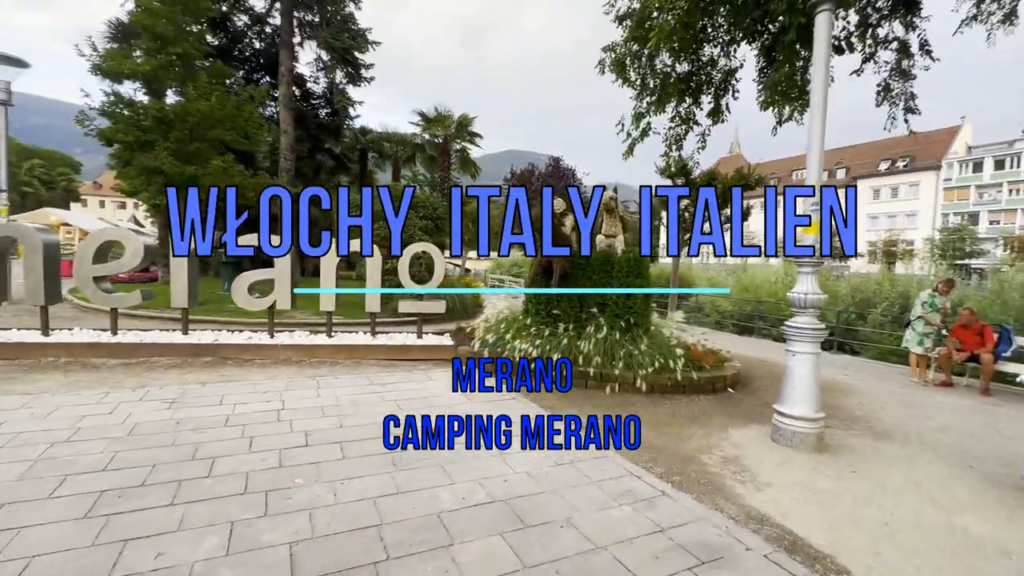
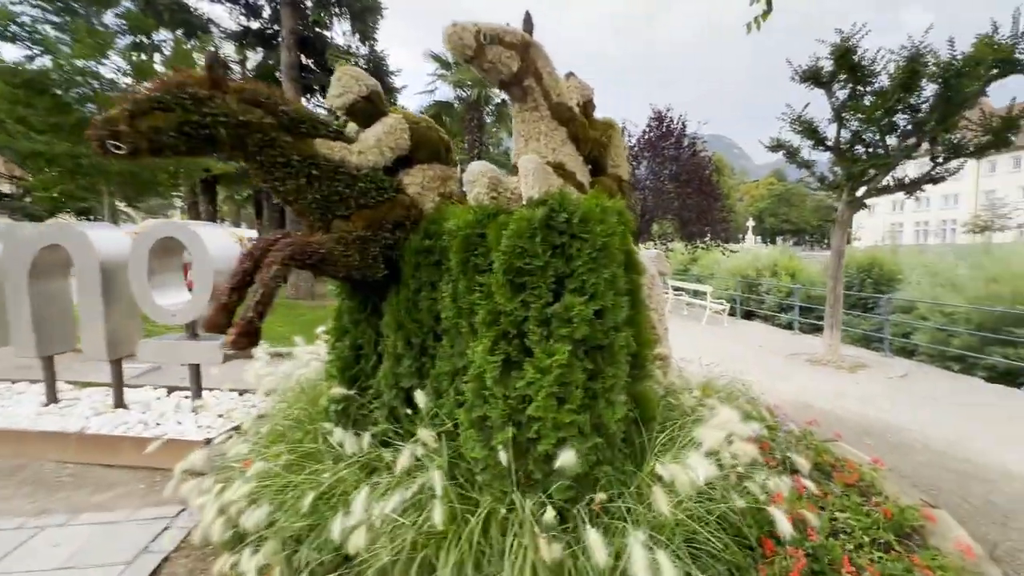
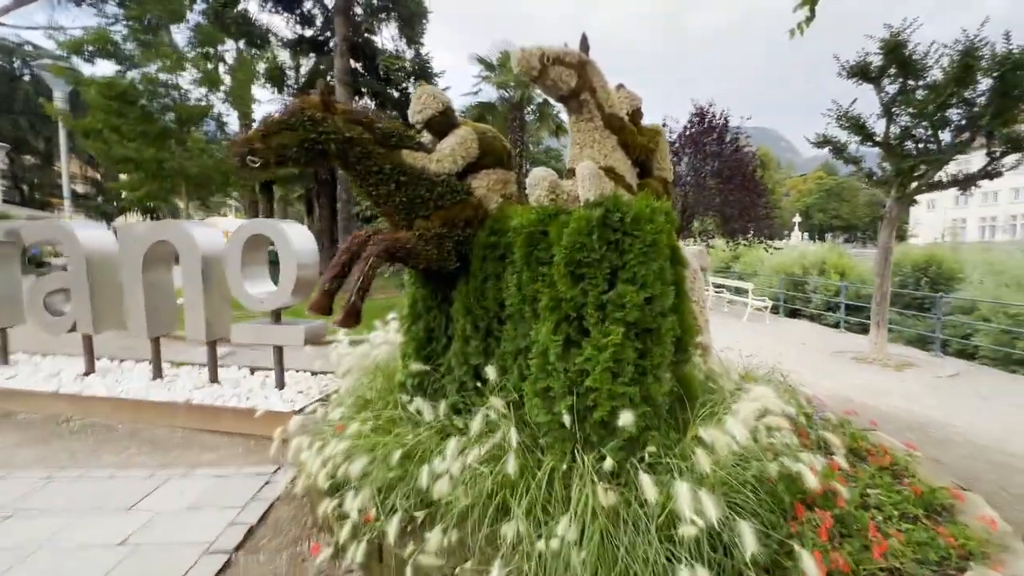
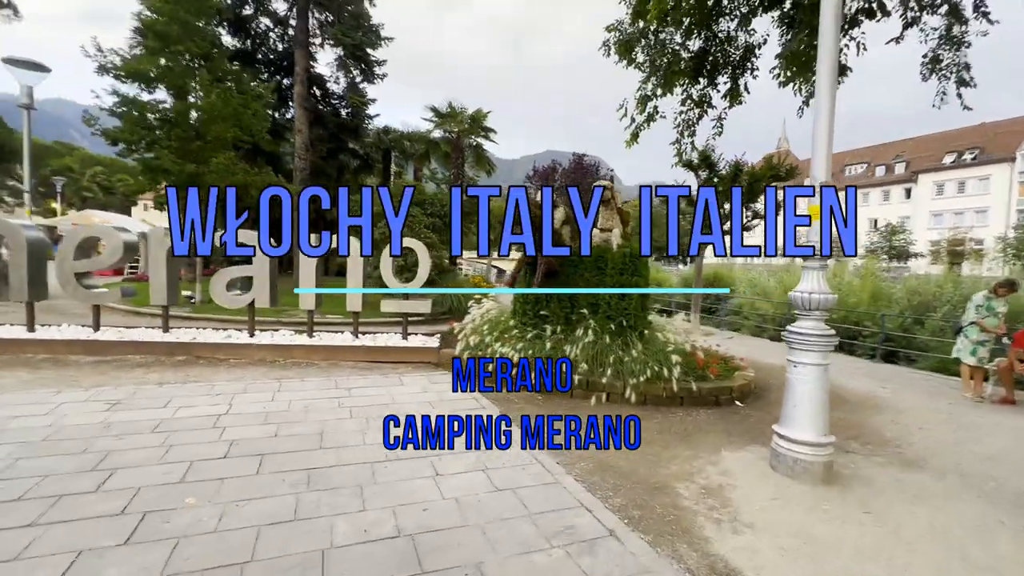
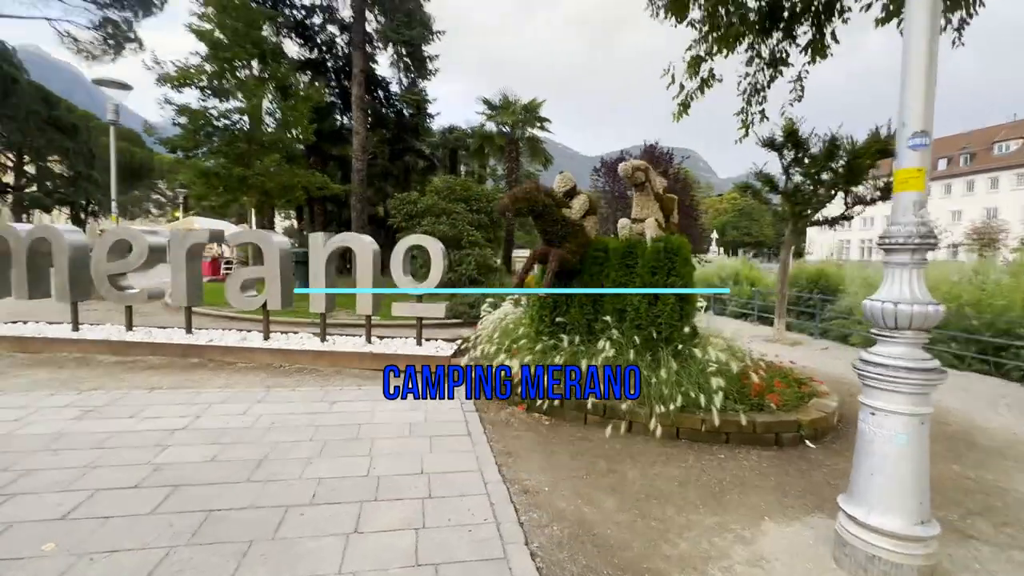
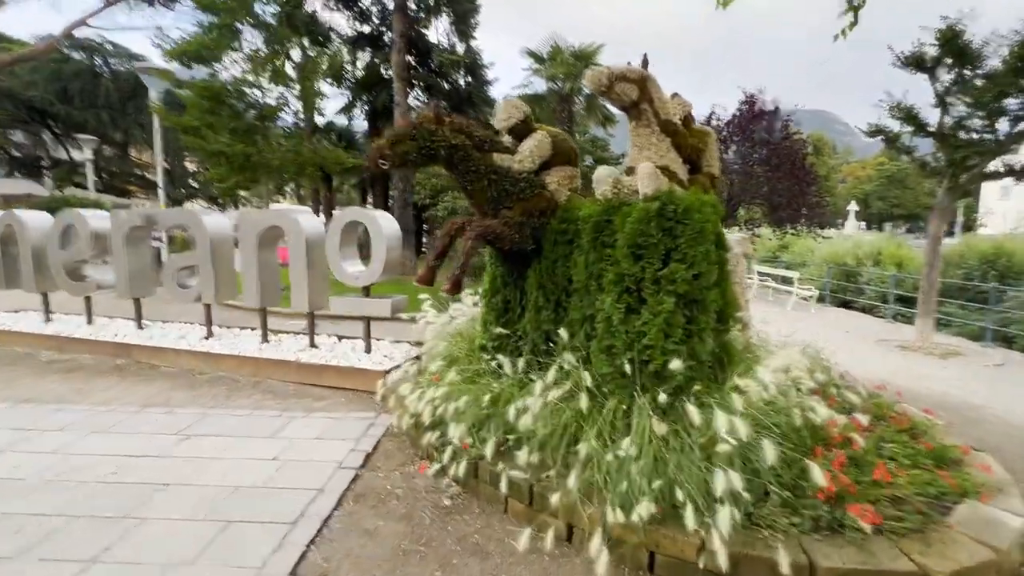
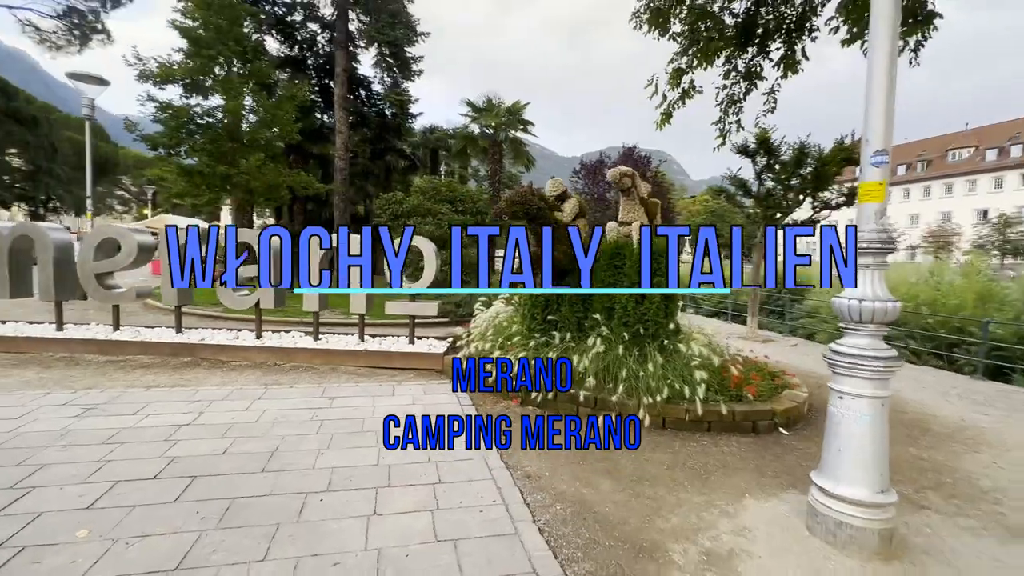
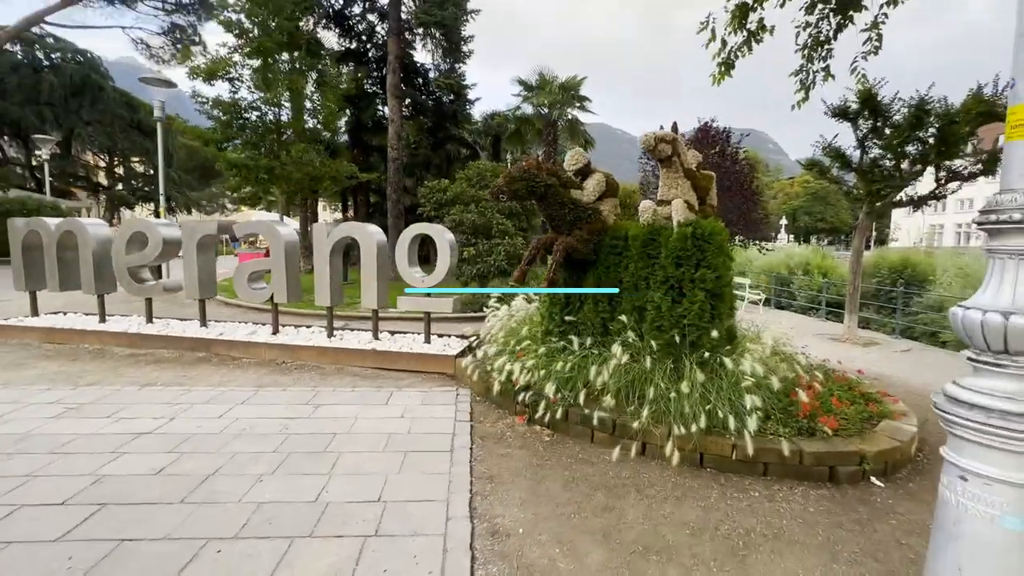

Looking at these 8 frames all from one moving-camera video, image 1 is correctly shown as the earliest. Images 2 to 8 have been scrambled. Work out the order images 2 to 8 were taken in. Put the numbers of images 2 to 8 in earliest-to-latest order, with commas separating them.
4, 7, 5, 8, 6, 3, 2
